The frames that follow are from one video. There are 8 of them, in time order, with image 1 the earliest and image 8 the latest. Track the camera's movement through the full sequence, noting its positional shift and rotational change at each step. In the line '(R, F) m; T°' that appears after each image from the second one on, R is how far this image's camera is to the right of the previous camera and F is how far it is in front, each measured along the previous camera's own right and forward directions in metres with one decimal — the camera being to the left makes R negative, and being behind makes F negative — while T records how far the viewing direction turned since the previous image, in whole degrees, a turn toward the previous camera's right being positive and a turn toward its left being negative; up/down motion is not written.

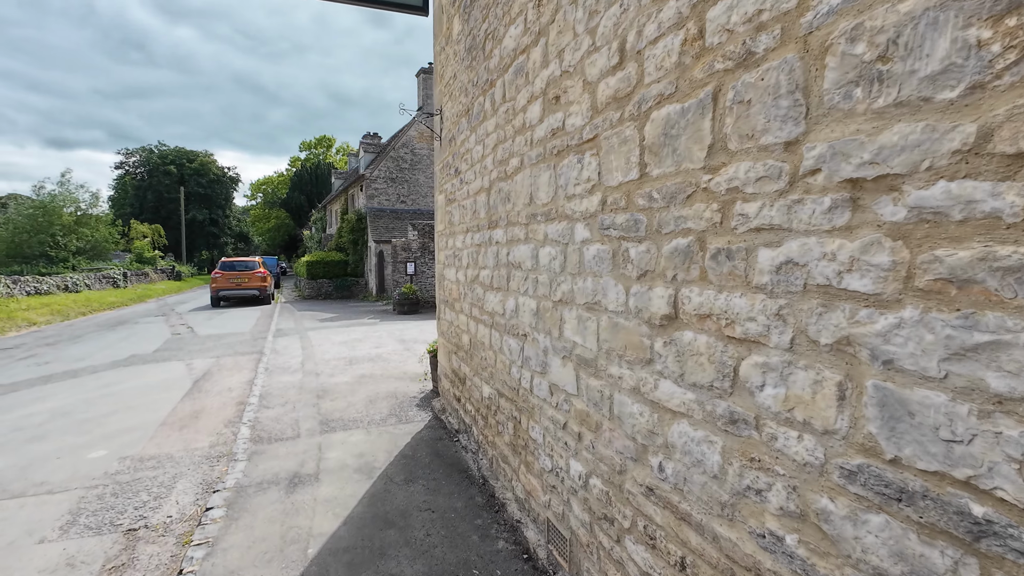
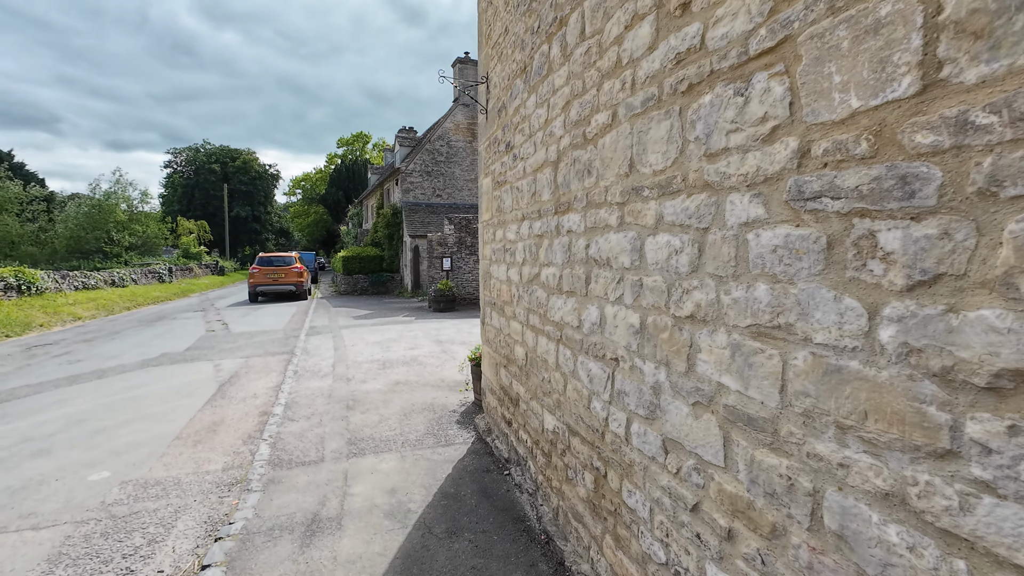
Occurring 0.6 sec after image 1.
(-0.2, +0.8) m; -4°
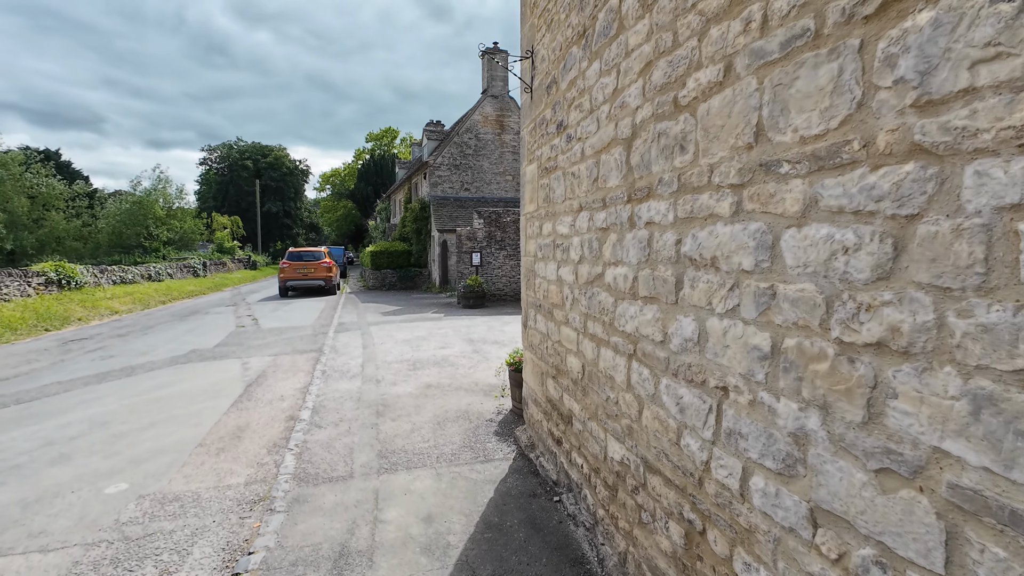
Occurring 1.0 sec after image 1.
(-0.2, +0.4) m; -3°
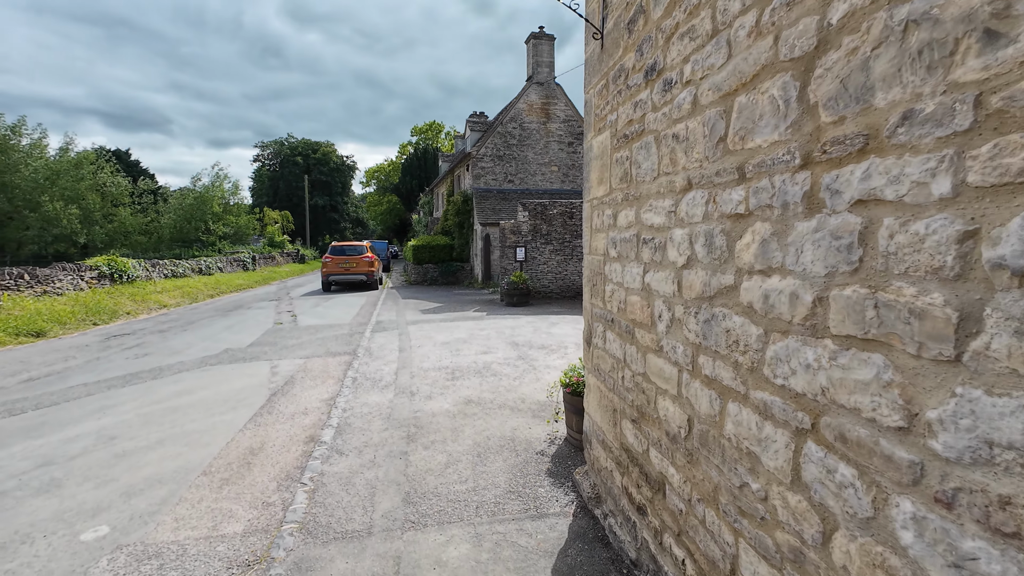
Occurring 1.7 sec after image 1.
(-0.1, +0.9) m; -5°
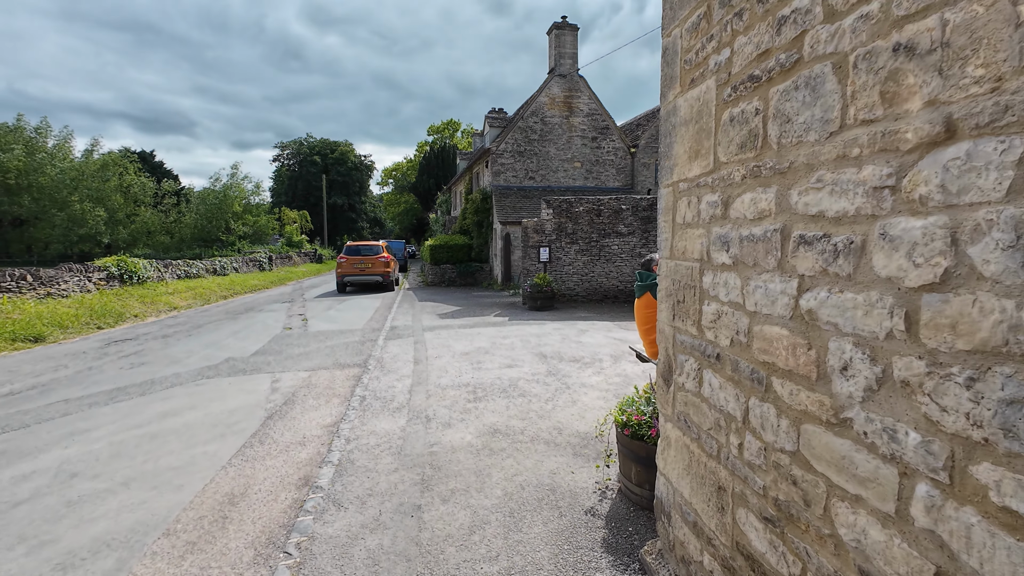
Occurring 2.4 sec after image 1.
(-0.2, +0.9) m; -2°
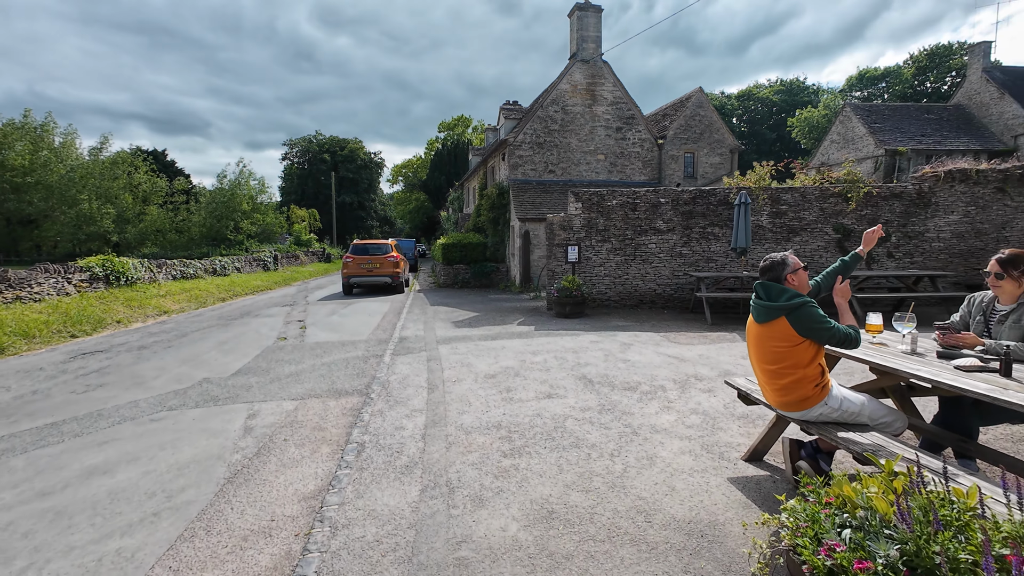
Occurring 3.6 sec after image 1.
(-0.3, +1.5) m; -1°
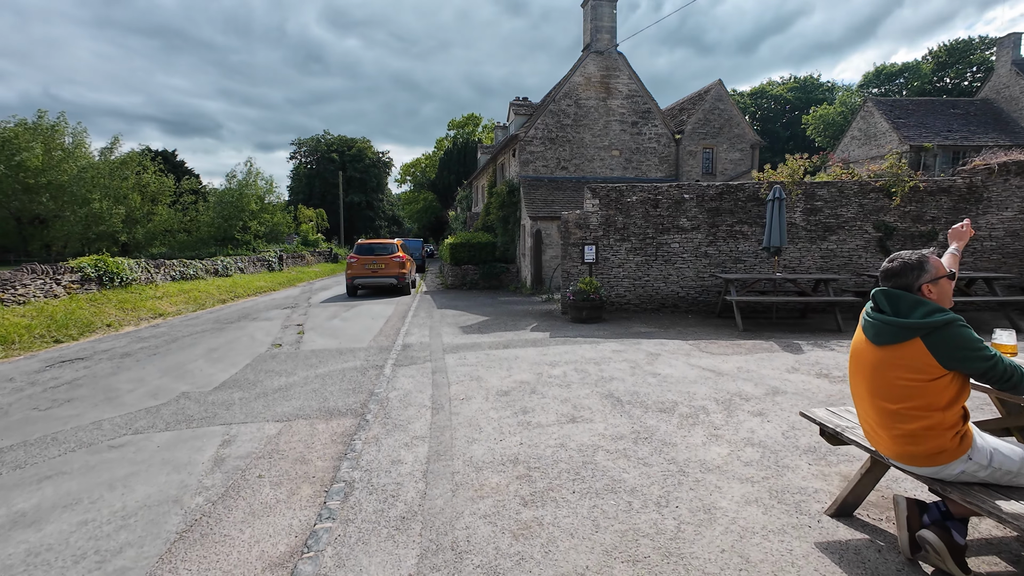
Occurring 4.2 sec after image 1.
(-0.1, +0.8) m; -1°
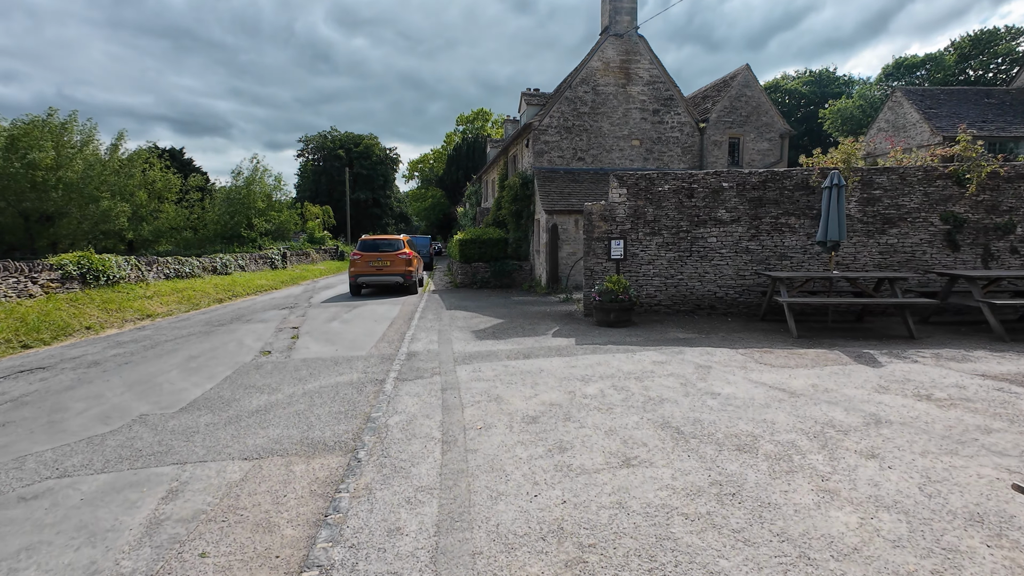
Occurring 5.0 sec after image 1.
(-0.2, +1.1) m; -1°
